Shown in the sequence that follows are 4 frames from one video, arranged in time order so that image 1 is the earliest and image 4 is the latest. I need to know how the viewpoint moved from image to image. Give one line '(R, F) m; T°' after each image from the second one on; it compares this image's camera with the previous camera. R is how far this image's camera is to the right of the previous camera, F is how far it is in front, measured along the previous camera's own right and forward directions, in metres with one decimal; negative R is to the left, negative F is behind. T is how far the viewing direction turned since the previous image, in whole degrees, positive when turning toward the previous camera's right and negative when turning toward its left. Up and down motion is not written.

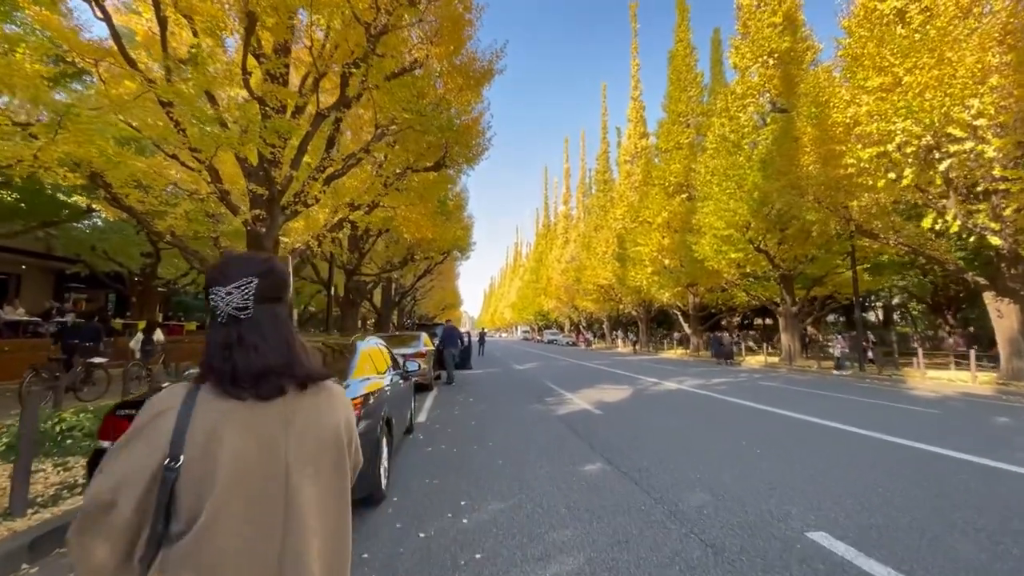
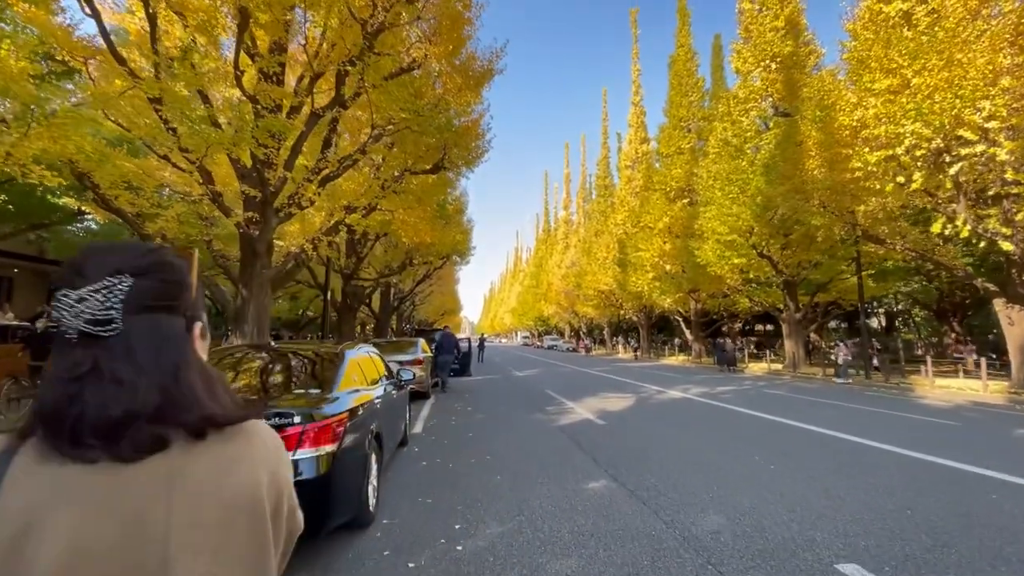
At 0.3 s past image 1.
(0.0, +0.3) m; 0°
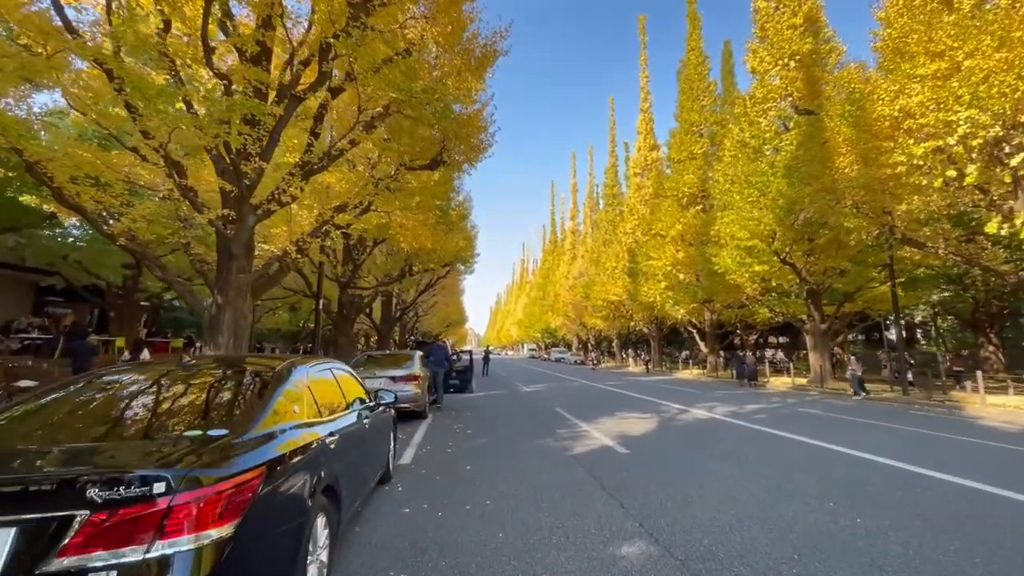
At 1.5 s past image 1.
(0.0, +1.3) m; -1°
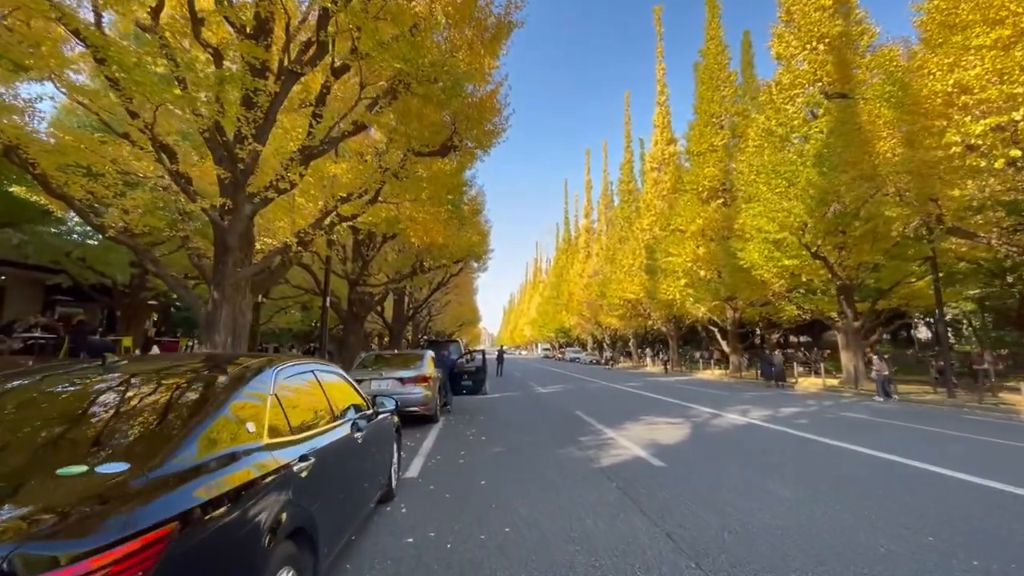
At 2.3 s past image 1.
(-0.1, +0.9) m; -2°
